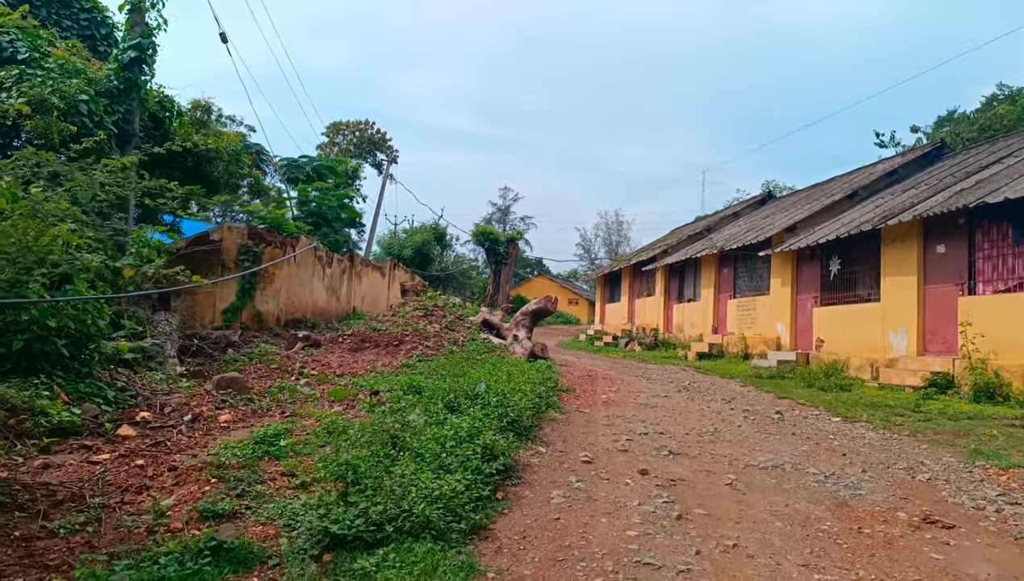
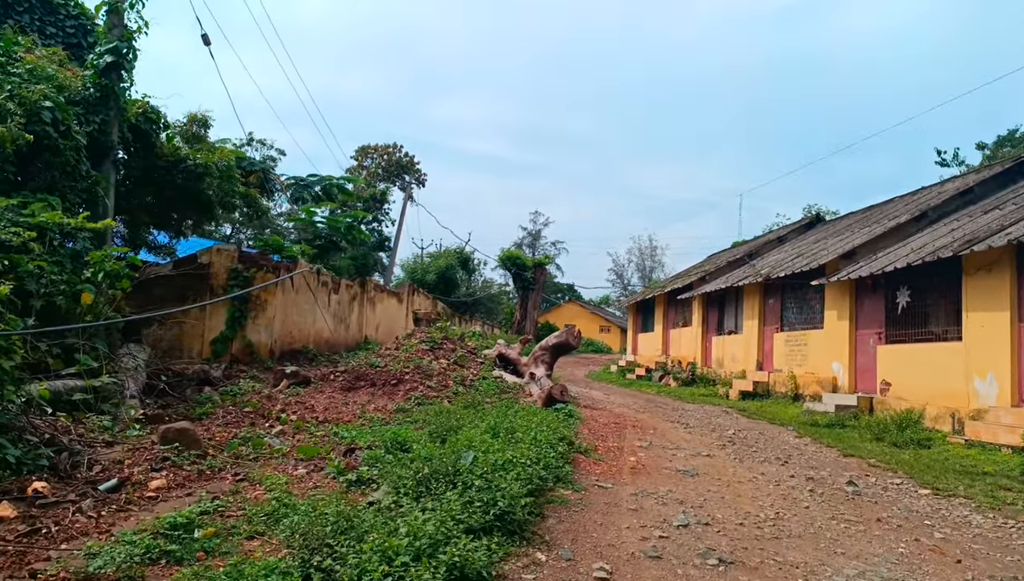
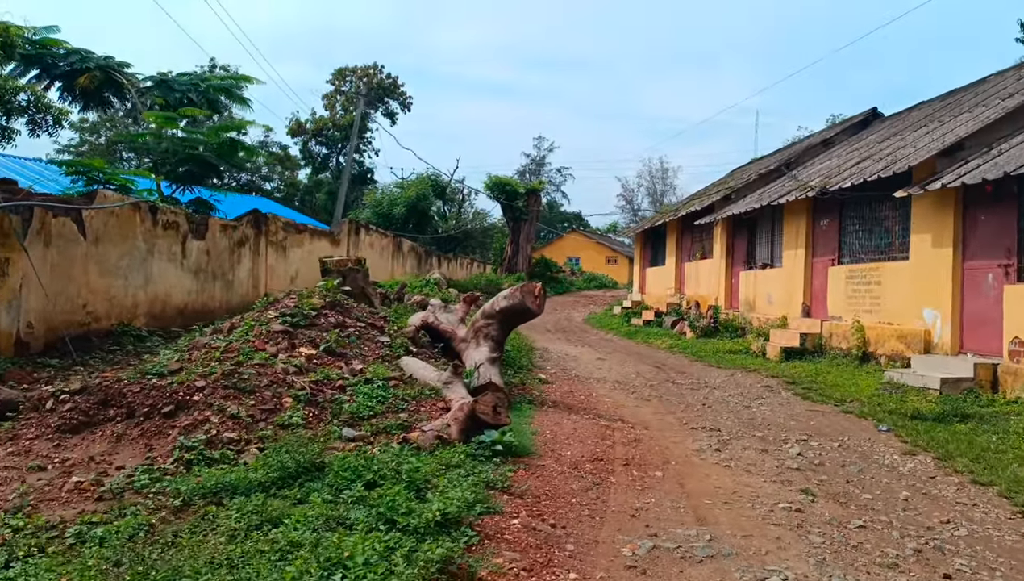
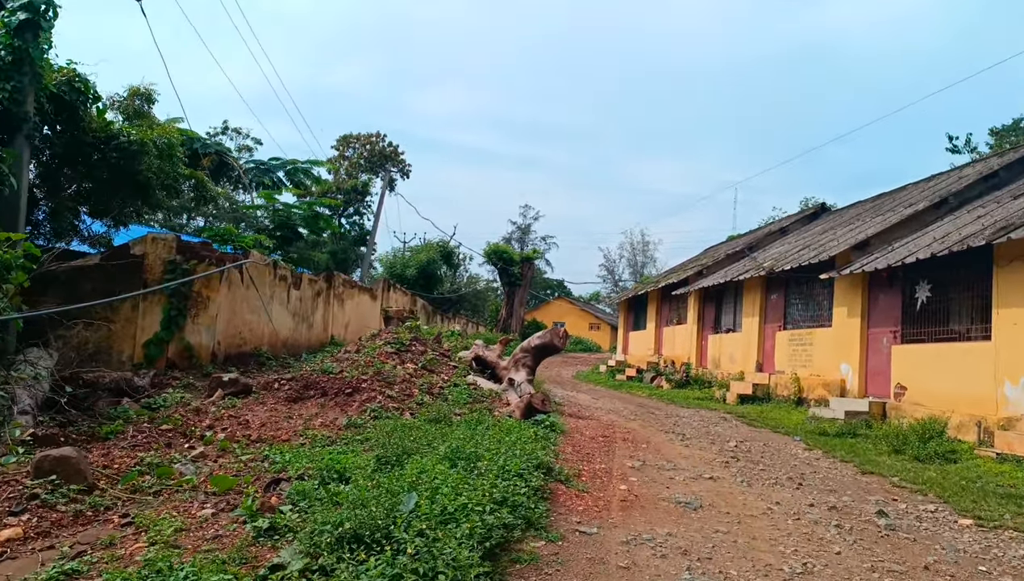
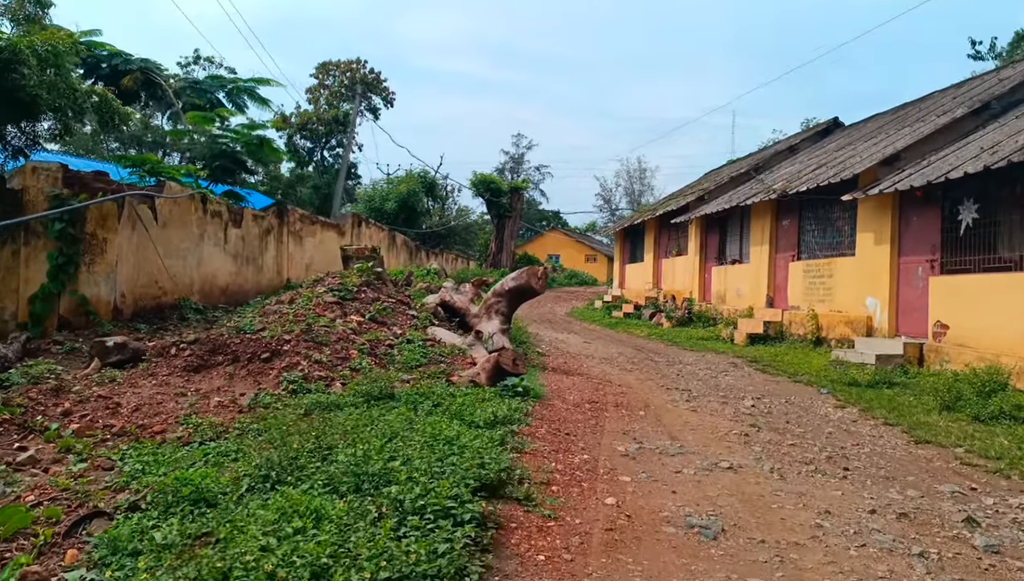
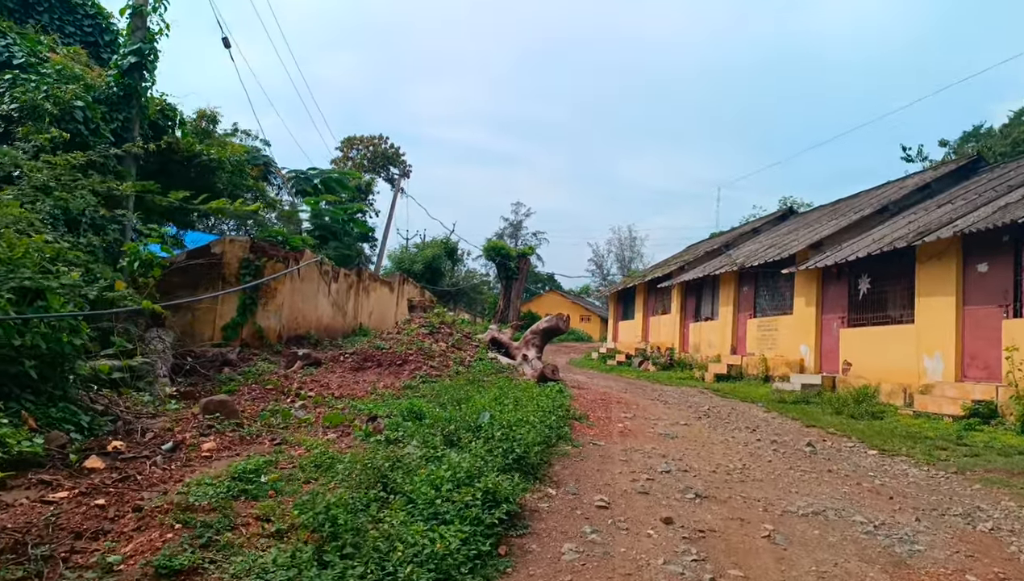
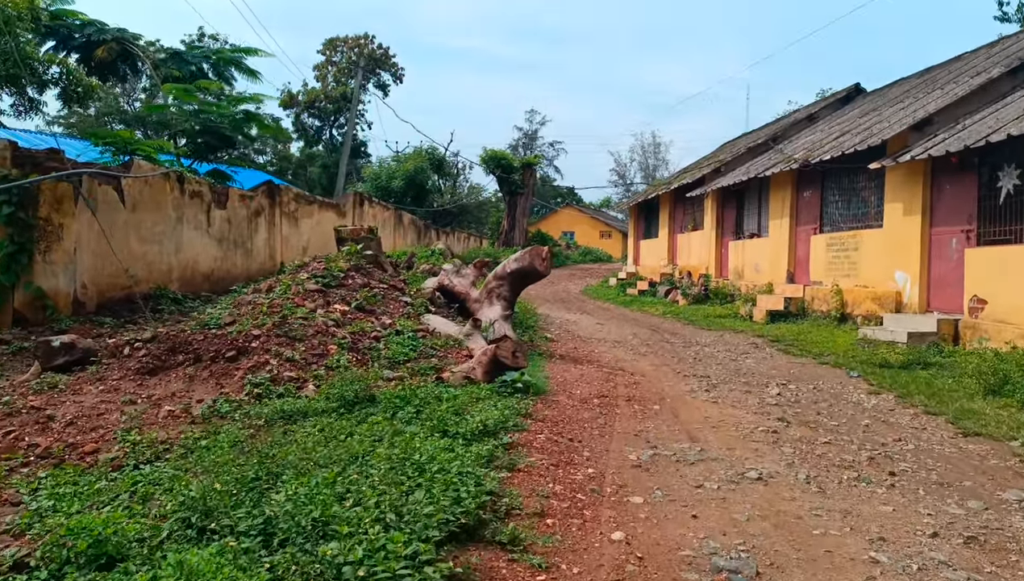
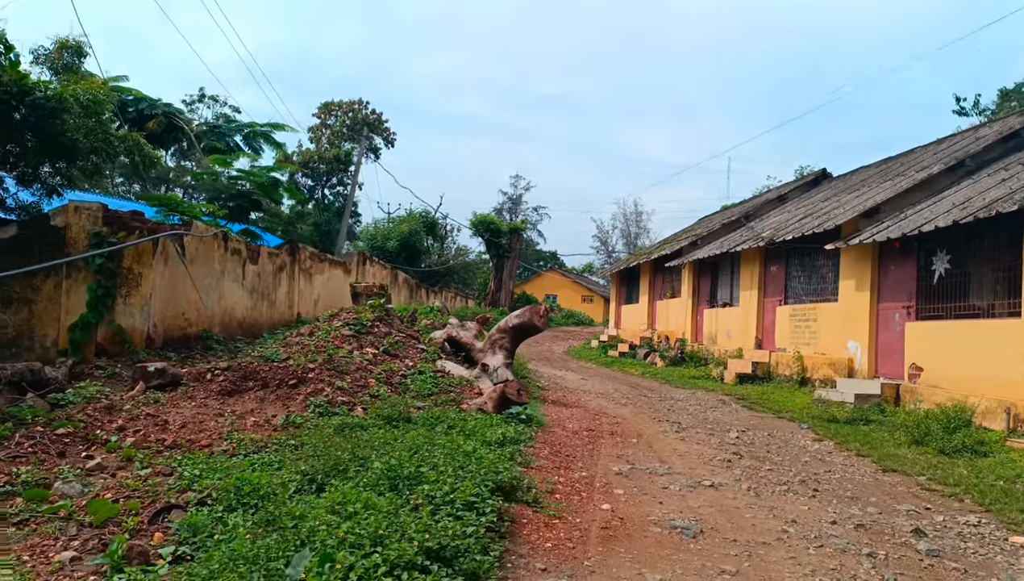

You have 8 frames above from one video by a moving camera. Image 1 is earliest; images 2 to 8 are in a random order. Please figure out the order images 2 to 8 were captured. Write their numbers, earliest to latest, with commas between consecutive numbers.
6, 2, 4, 8, 5, 7, 3
